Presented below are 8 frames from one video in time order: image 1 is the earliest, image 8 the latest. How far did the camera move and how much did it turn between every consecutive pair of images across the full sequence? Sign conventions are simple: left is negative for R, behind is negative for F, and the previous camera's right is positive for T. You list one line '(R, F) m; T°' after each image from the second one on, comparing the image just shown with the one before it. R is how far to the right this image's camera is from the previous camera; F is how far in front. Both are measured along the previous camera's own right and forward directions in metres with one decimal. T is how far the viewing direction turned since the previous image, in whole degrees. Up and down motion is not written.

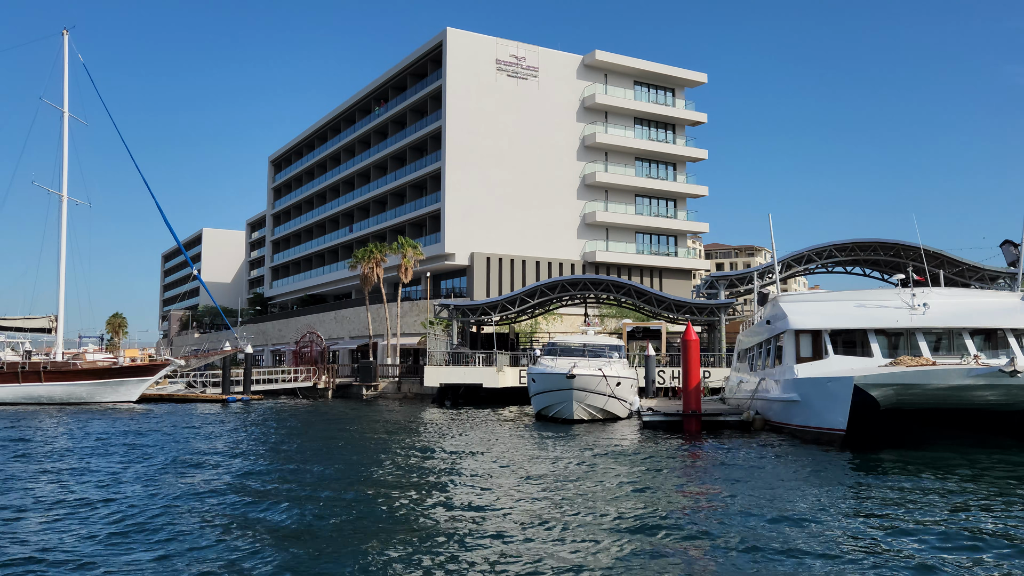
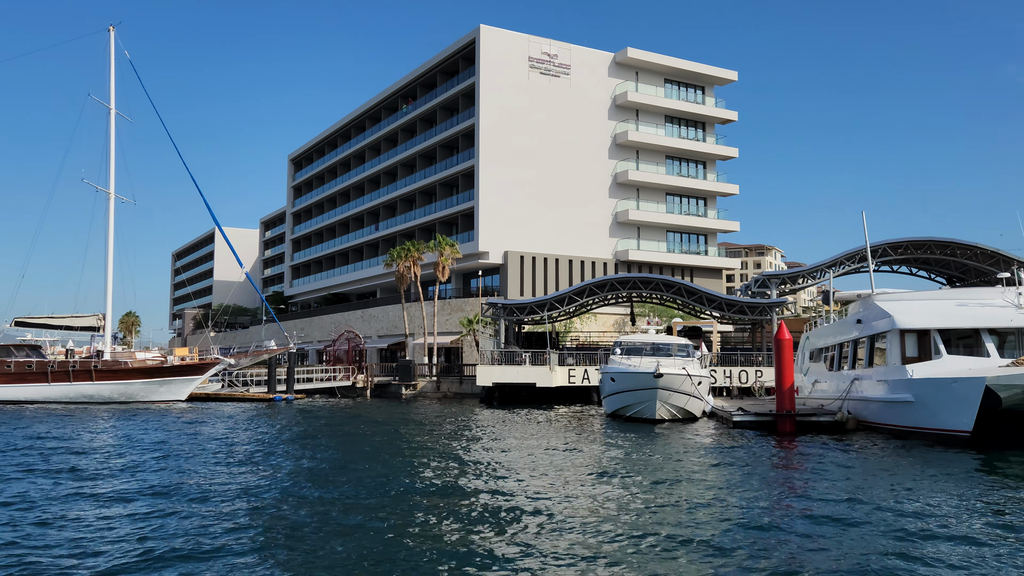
(-2.0, +0.3) m; 0°
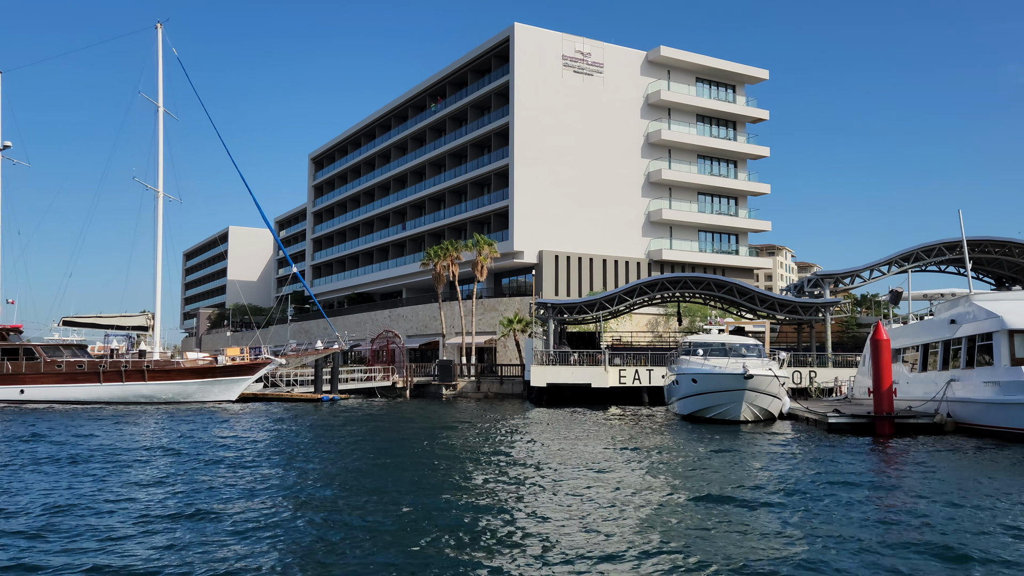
(-2.0, +0.3) m; 0°
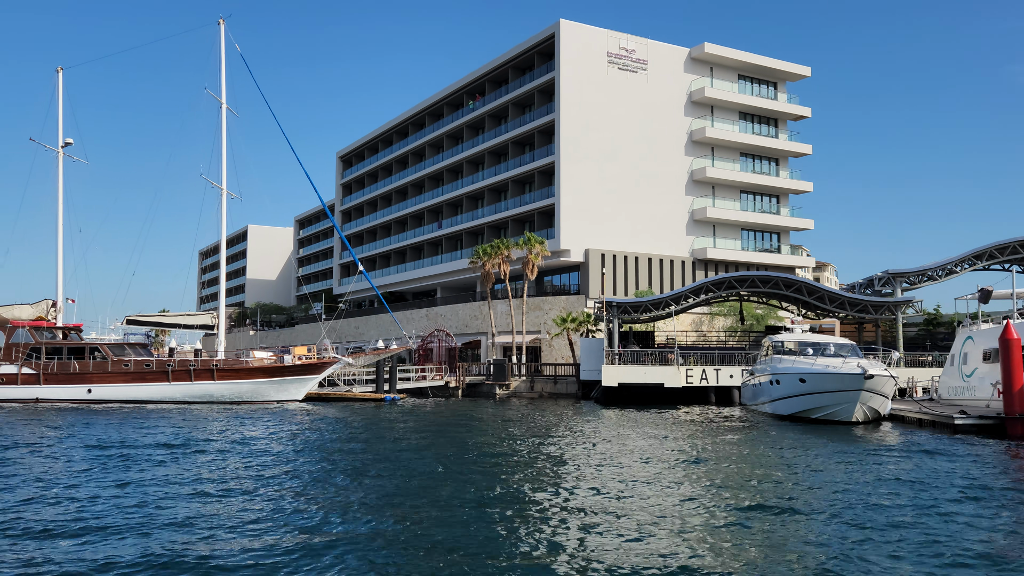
(-2.5, +0.4) m; 0°
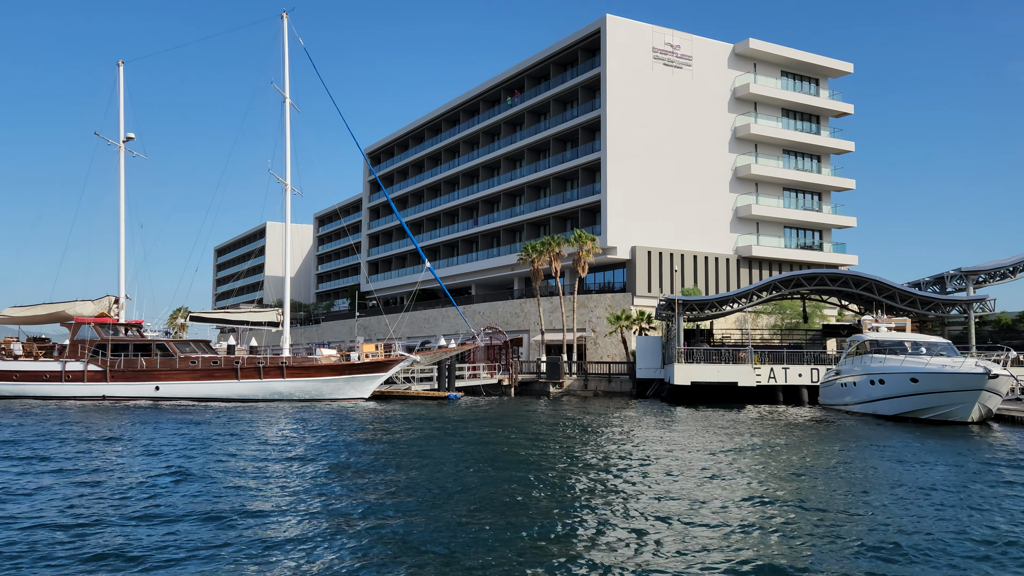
(-2.5, +0.5) m; 0°
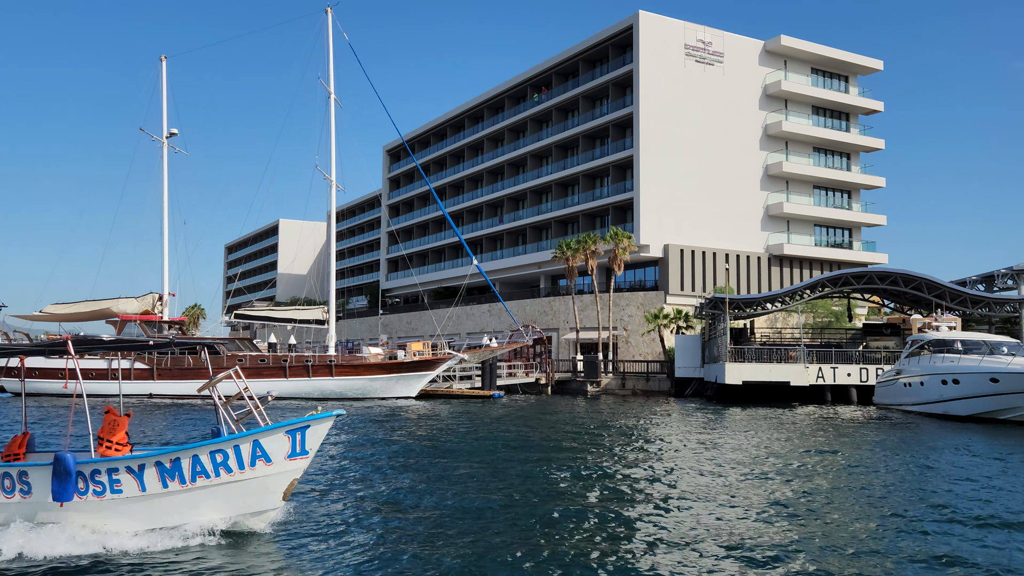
(-1.7, +0.4) m; 0°
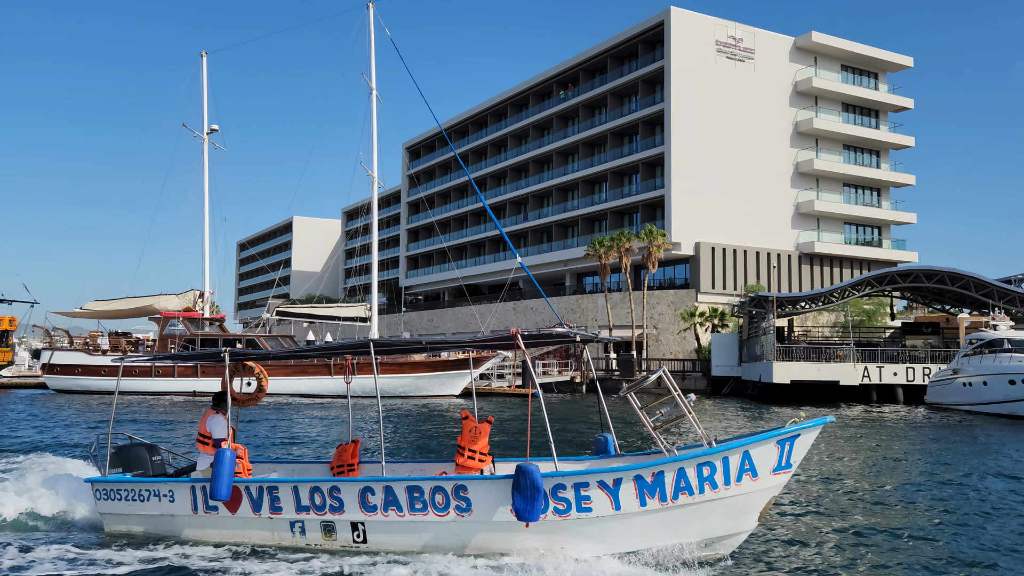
(-1.5, +0.3) m; 0°
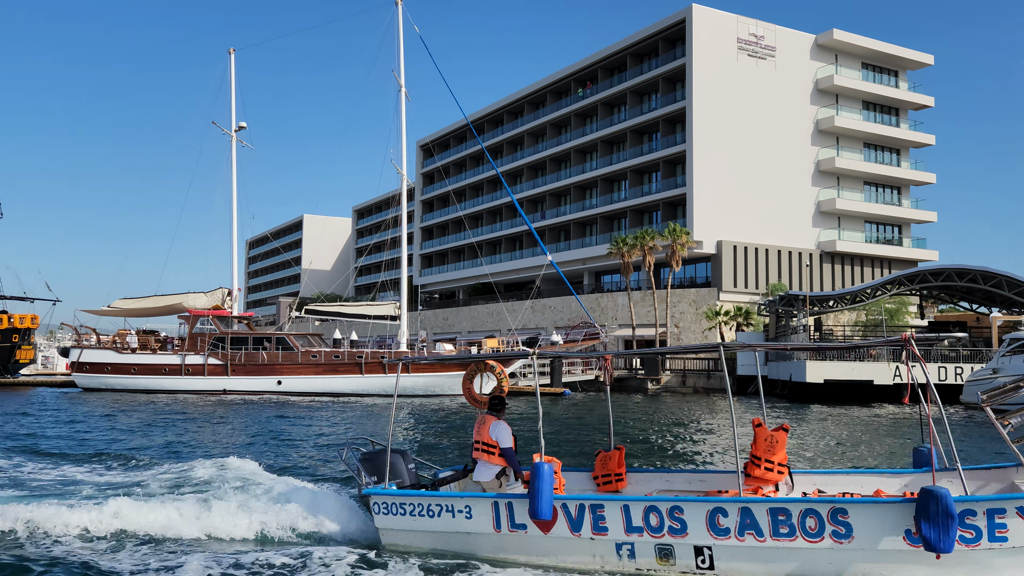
(-1.0, +0.3) m; 0°
